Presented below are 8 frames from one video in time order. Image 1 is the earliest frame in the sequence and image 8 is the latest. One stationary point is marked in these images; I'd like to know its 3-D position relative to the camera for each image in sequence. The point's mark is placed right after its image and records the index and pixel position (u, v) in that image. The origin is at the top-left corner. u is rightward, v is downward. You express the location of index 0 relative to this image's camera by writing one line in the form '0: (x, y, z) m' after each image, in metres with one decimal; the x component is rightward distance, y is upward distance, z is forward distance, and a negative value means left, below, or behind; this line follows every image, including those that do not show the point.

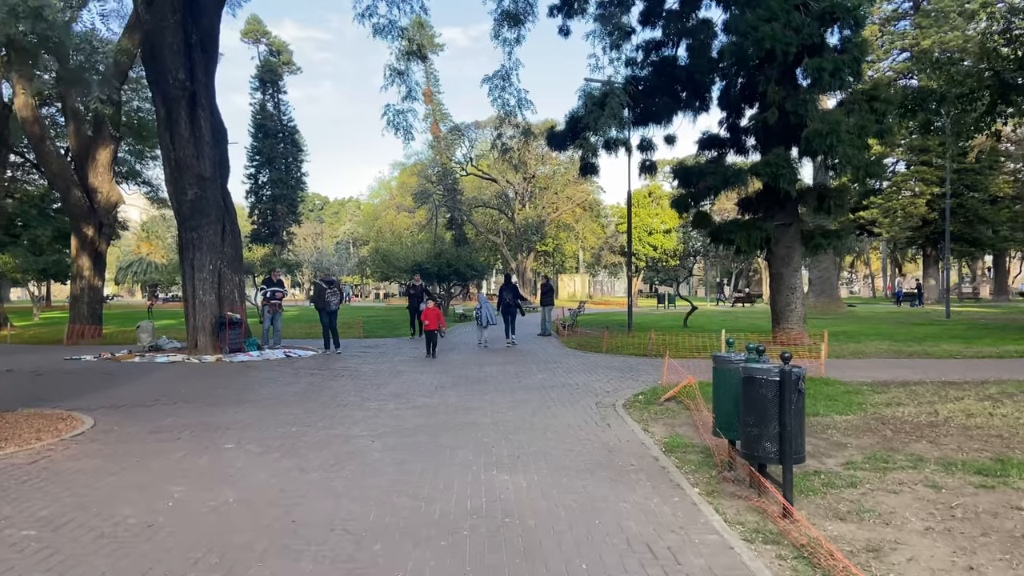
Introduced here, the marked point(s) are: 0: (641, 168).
0: (+3.1, +2.9, +18.4) m
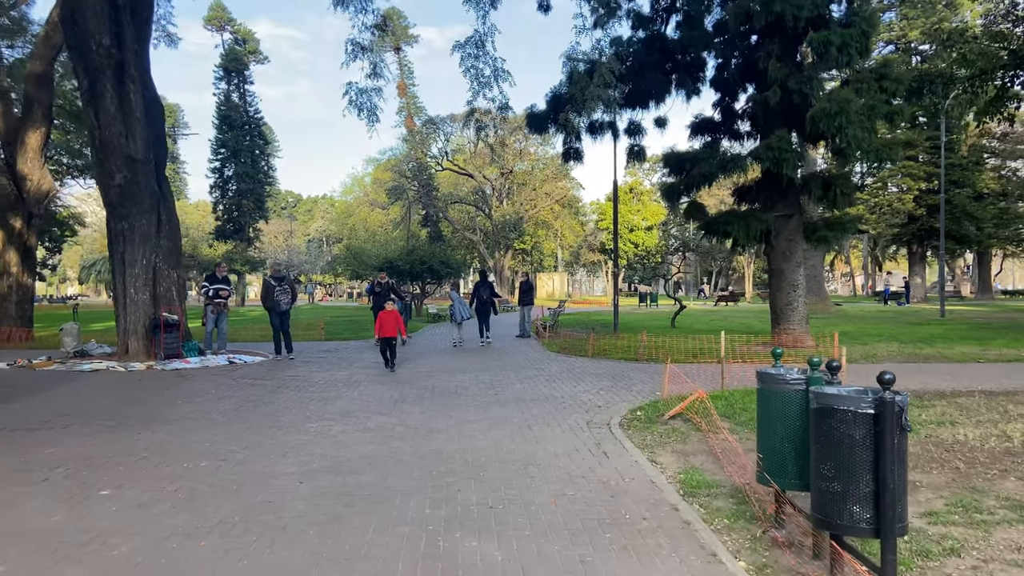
0: (+2.6, +3.0, +16.8) m
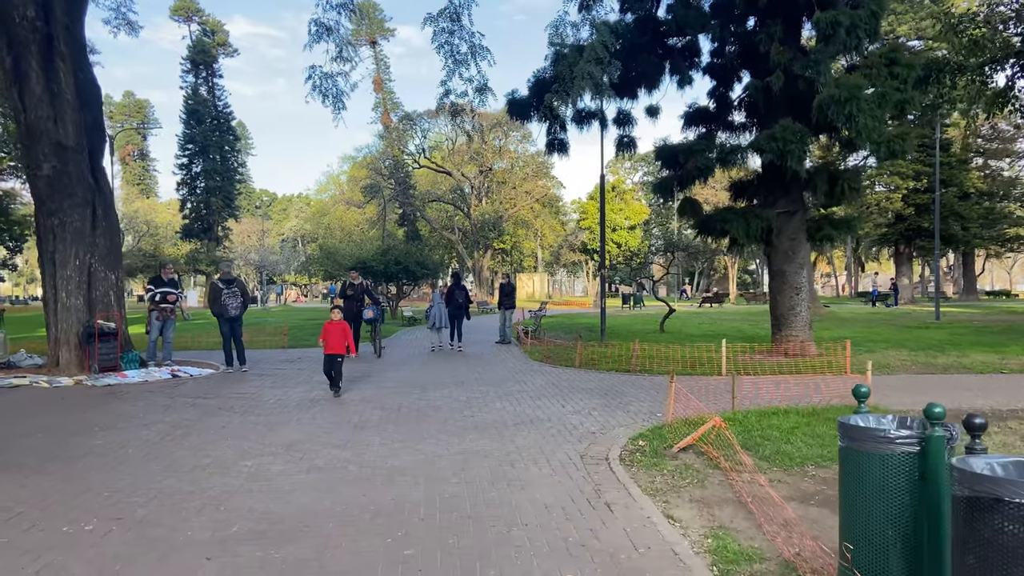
0: (+2.2, +2.9, +15.5) m
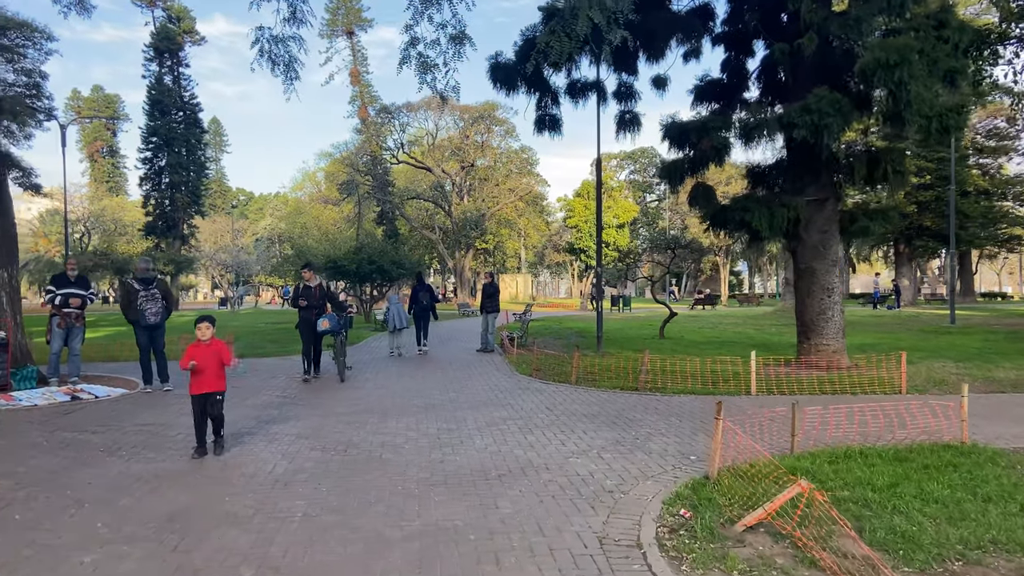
0: (+1.9, +2.9, +13.3) m
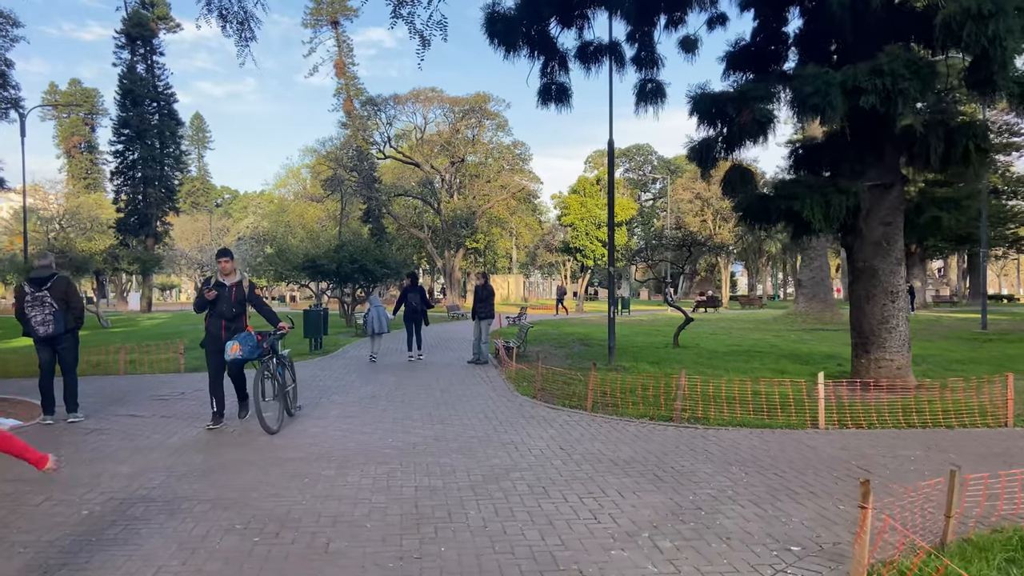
0: (+1.9, +2.8, +11.2) m
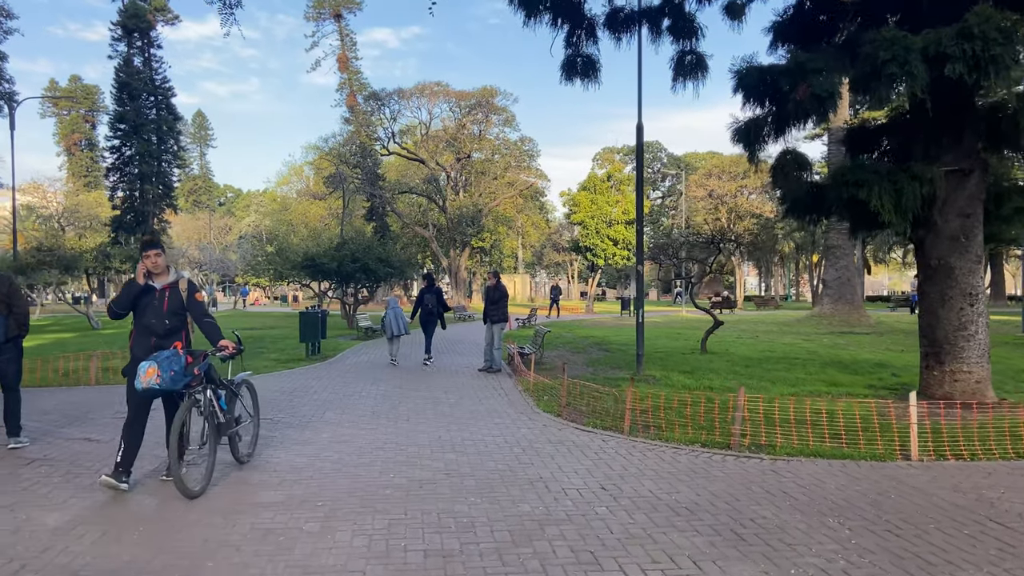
0: (+2.1, +2.8, +9.8) m
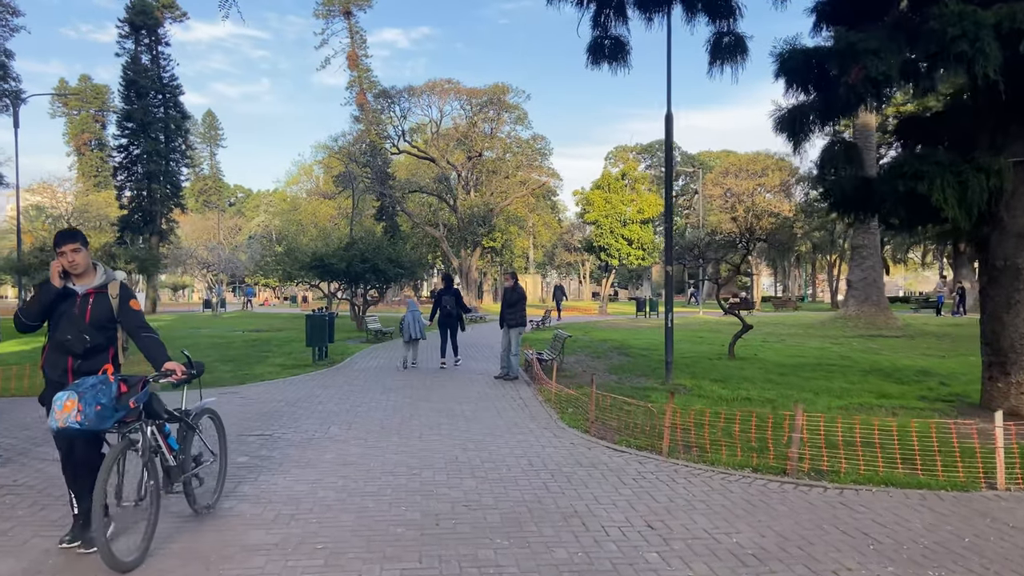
0: (+2.4, +2.8, +9.0) m
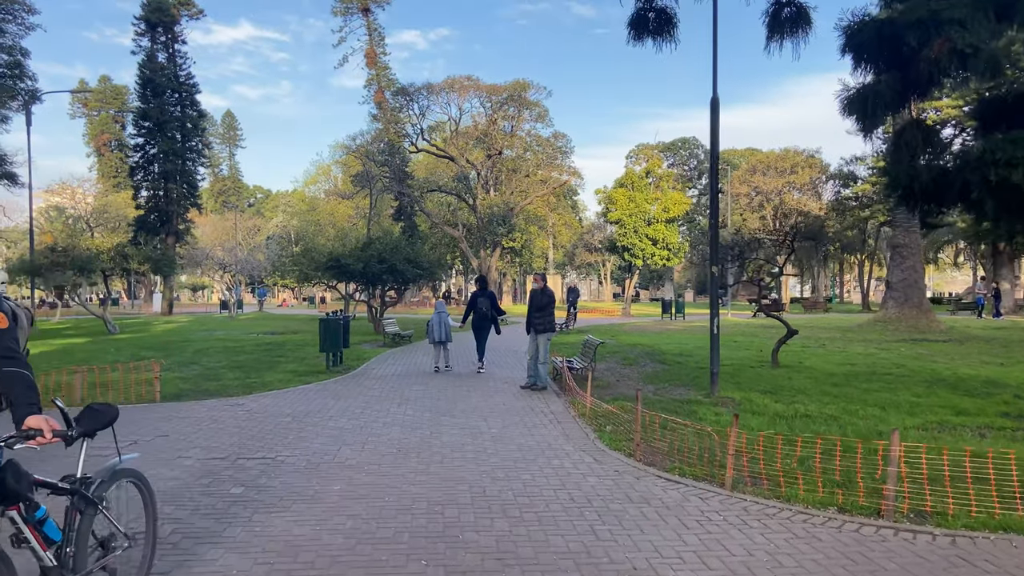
0: (+2.7, +2.8, +8.0) m
